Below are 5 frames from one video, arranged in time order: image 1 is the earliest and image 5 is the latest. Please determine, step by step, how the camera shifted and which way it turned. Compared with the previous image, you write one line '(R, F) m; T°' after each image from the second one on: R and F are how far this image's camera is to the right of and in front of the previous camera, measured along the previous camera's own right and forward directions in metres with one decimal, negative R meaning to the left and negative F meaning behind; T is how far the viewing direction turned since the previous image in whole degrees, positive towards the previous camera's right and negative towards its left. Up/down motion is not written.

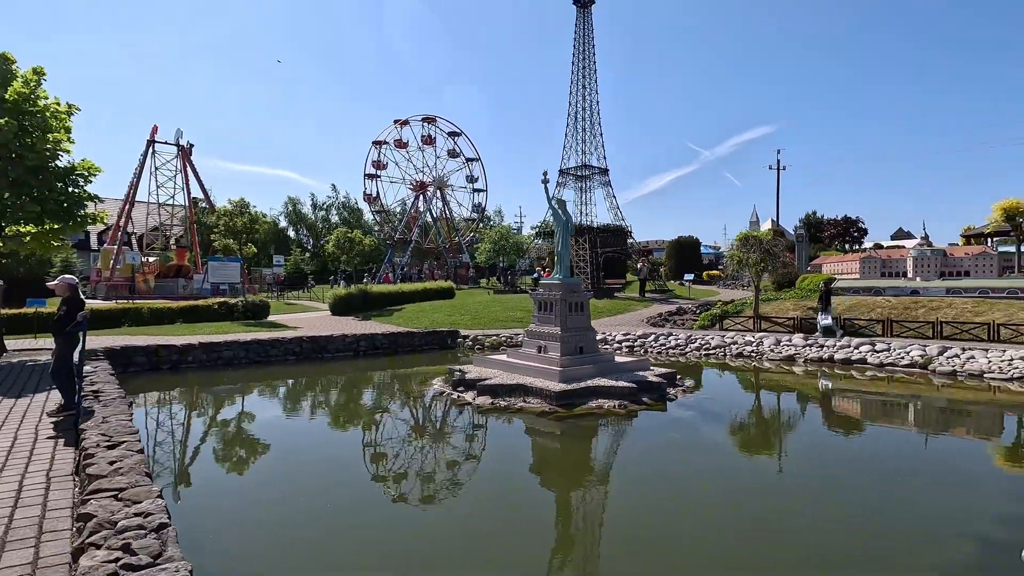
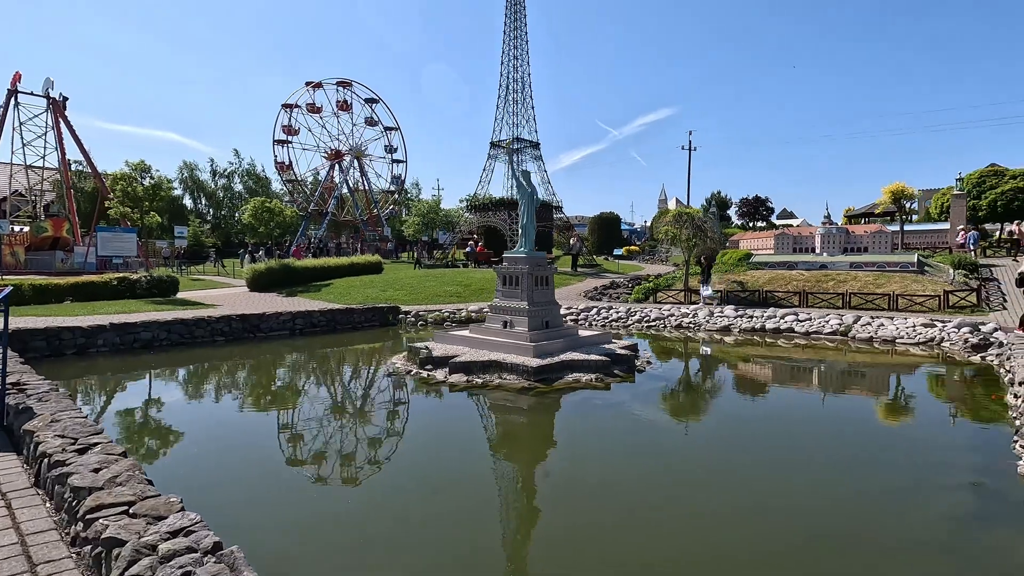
(-1.2, +0.5) m; +9°
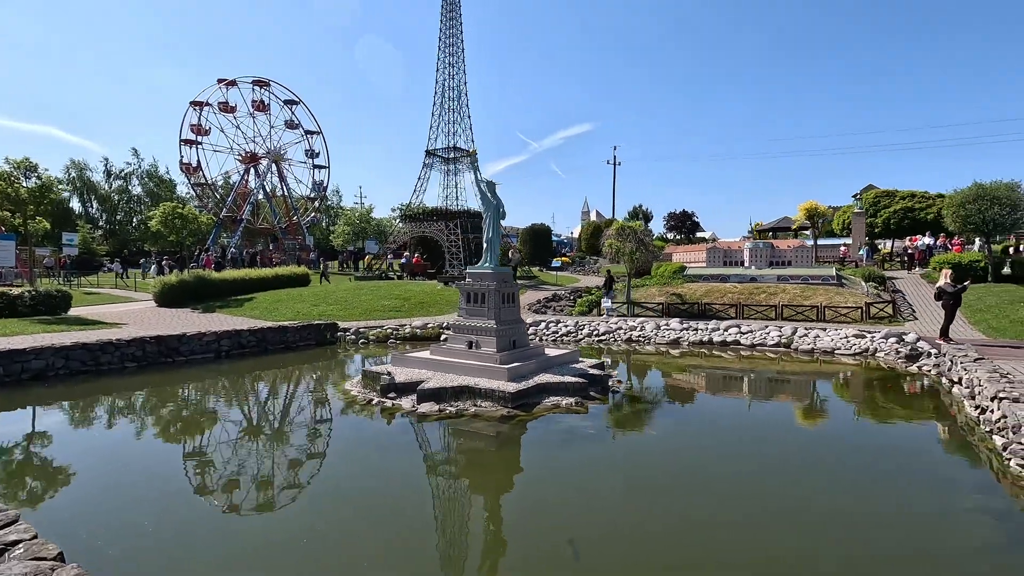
(-1.0, +0.8) m; +8°
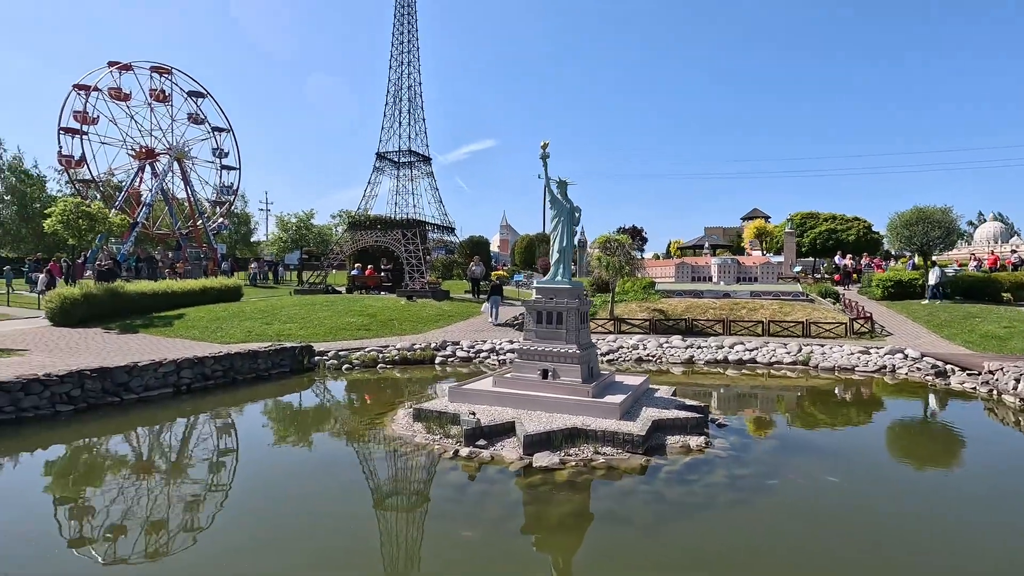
(-3.3, +2.2) m; +10°
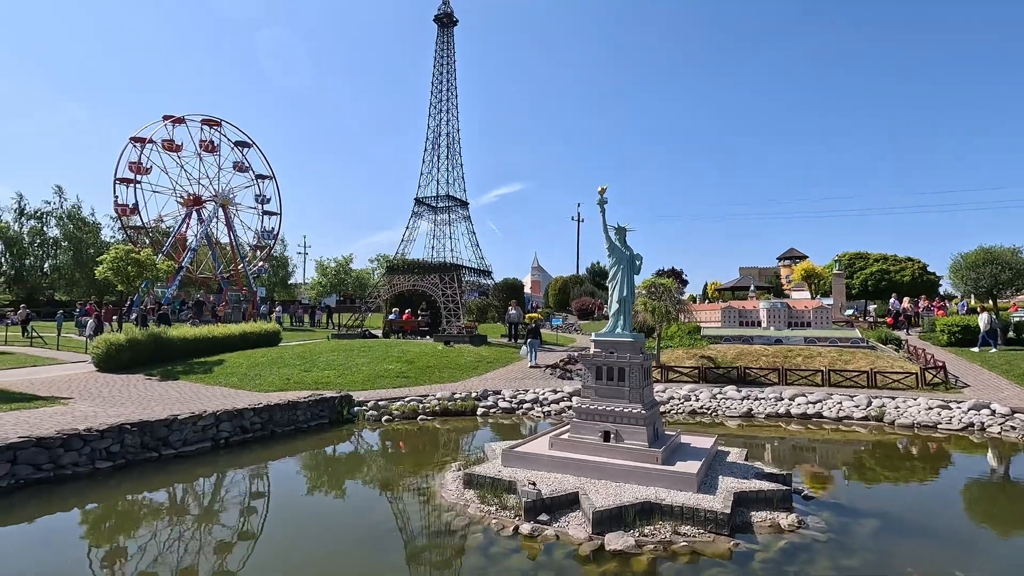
(-0.5, +0.6) m; -3°
